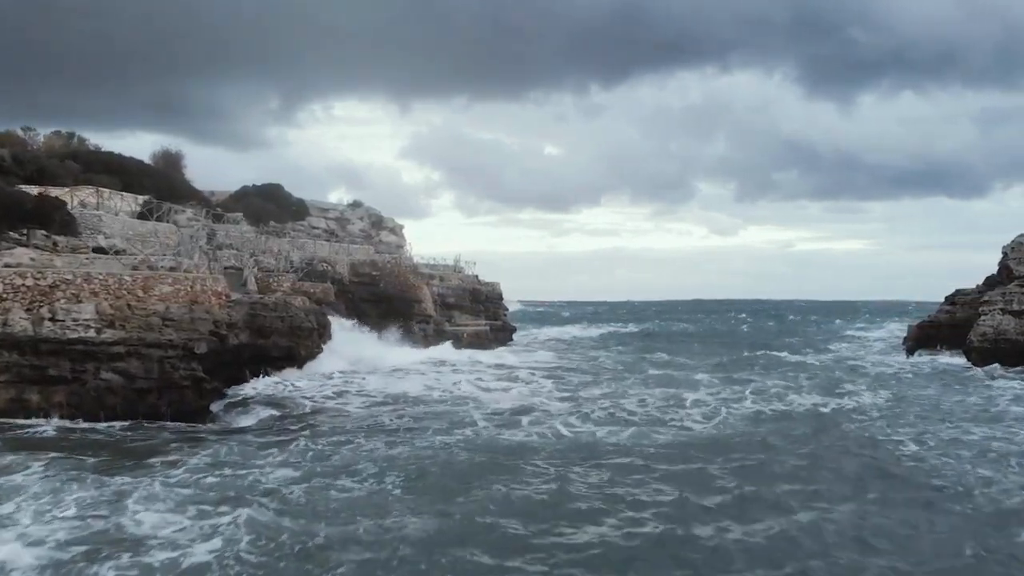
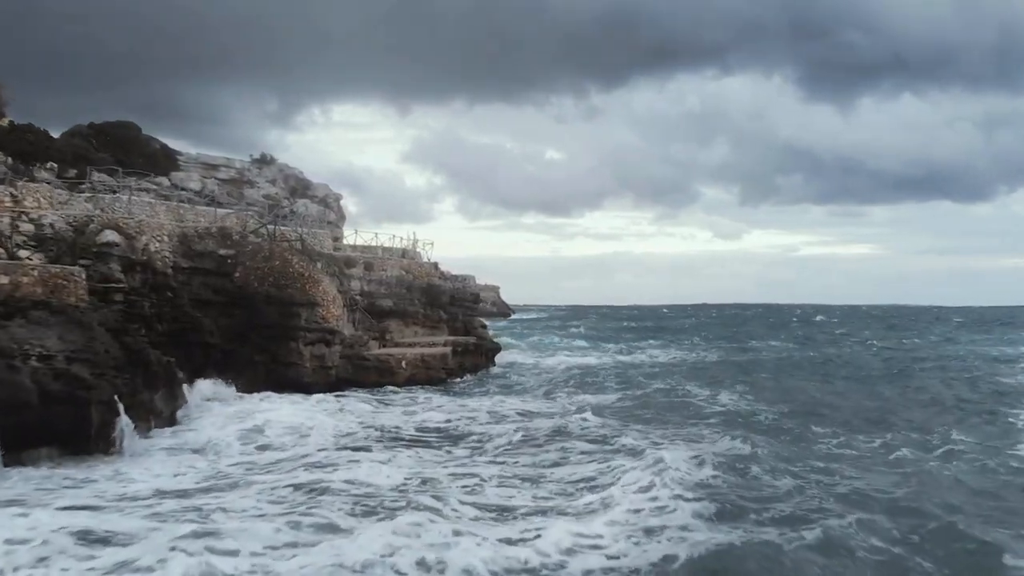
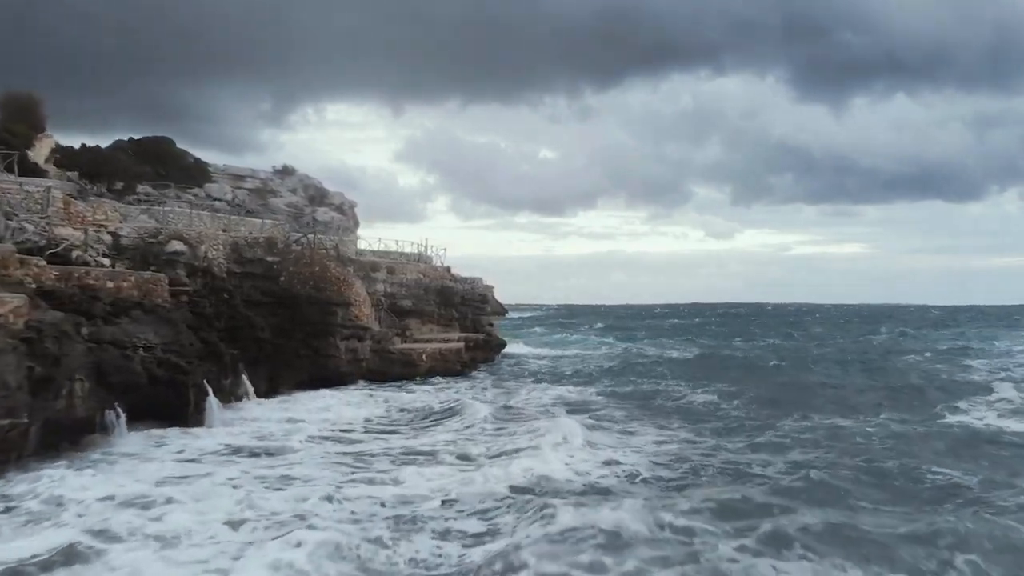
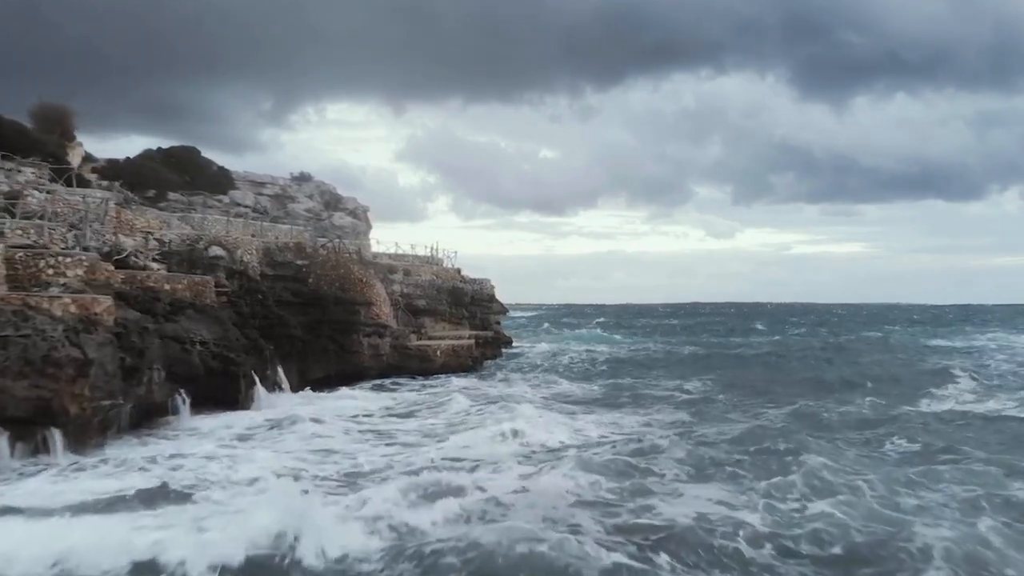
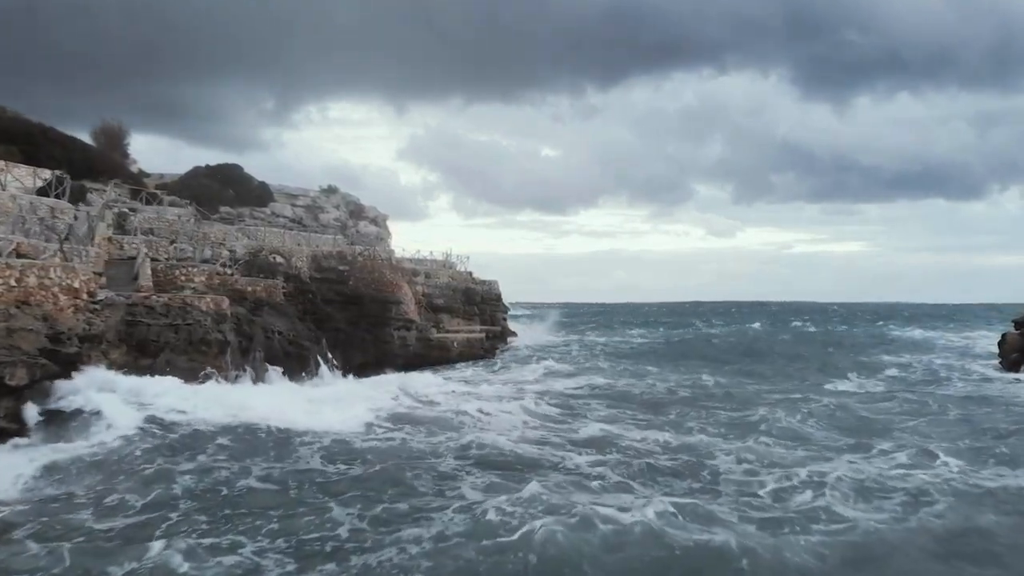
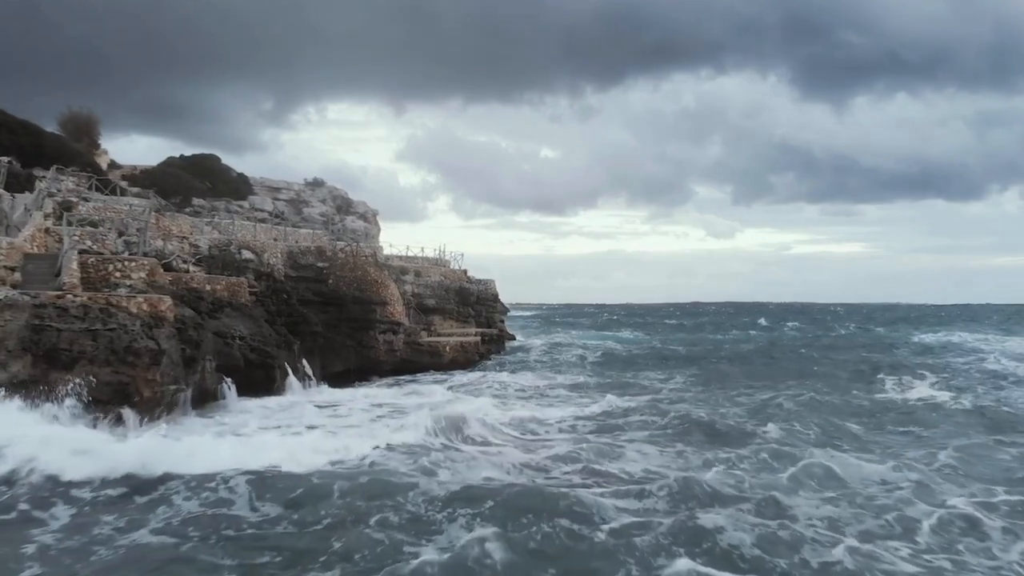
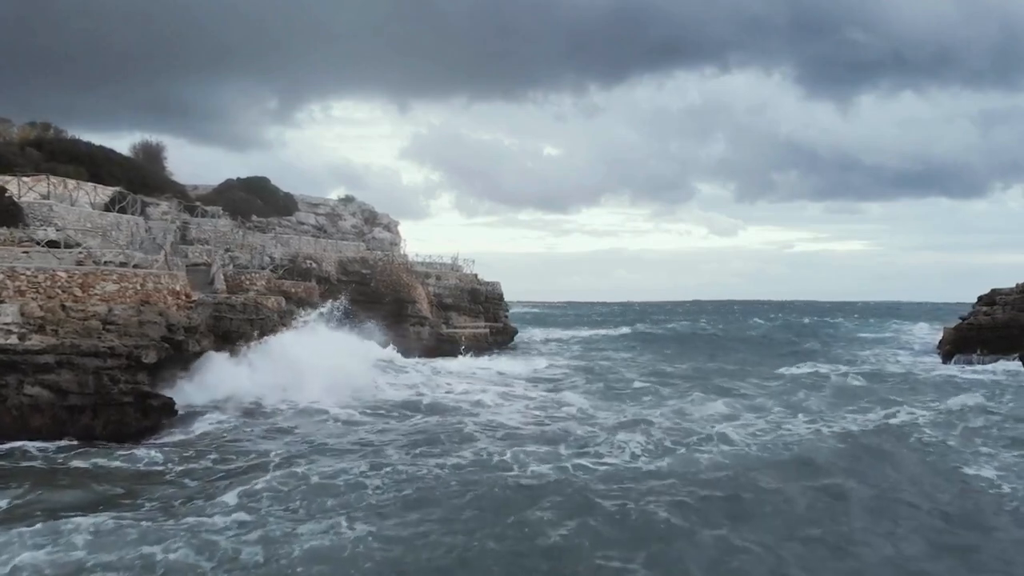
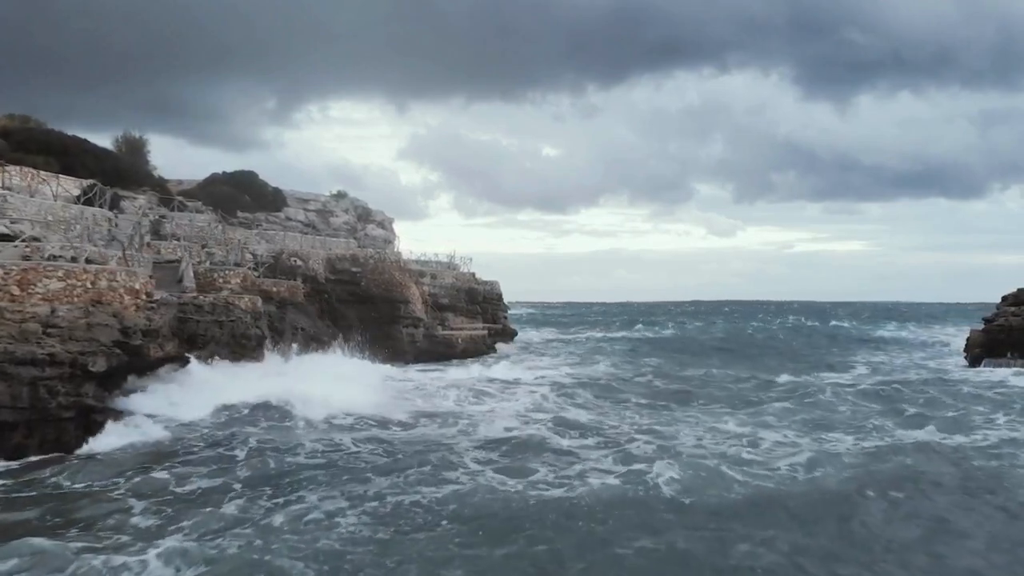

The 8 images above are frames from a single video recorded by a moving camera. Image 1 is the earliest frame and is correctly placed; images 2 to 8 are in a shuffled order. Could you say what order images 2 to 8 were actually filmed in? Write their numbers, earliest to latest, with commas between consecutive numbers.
7, 8, 5, 6, 4, 3, 2
